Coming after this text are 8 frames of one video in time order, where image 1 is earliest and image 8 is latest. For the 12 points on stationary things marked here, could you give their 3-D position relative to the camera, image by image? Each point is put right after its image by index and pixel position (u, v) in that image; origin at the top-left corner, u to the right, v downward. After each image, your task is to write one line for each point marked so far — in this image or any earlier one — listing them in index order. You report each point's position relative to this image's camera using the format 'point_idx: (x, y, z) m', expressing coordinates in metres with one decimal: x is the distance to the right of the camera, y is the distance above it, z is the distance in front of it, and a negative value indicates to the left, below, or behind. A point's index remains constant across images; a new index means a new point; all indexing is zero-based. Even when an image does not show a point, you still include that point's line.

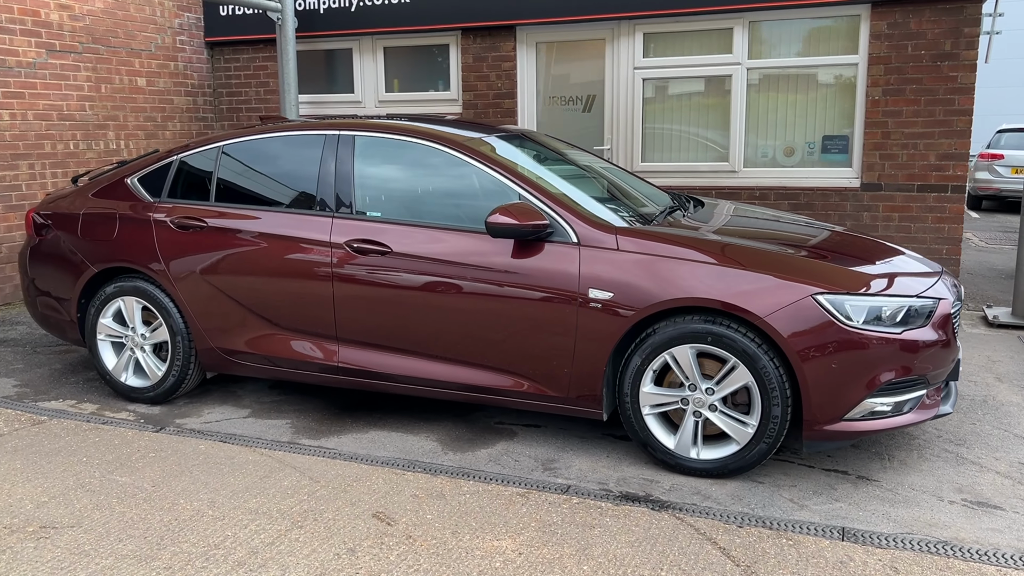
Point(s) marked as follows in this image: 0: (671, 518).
0: (+0.6, -0.8, +3.1) m
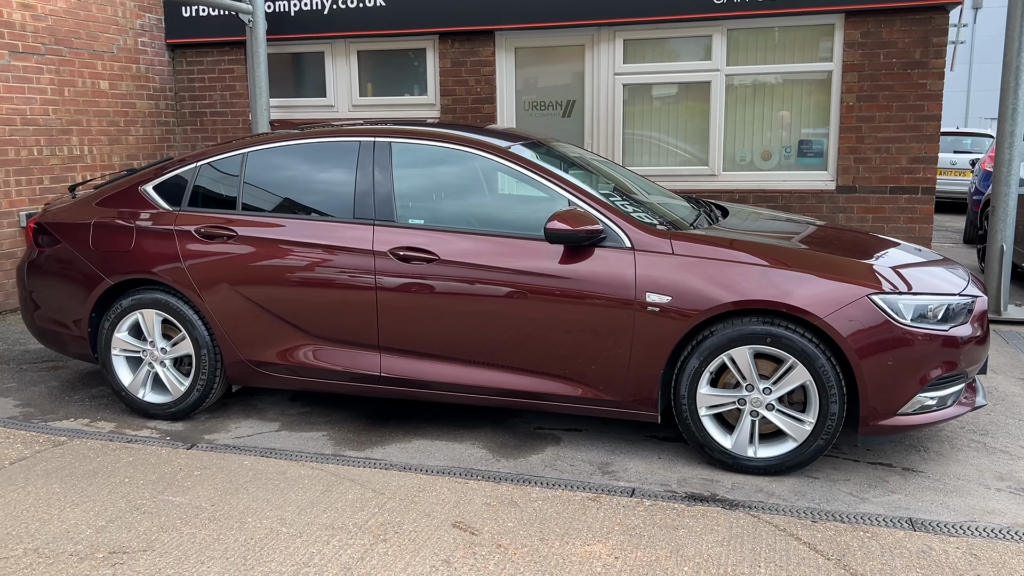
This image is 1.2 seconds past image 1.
0: (+0.9, -0.8, +3.2) m
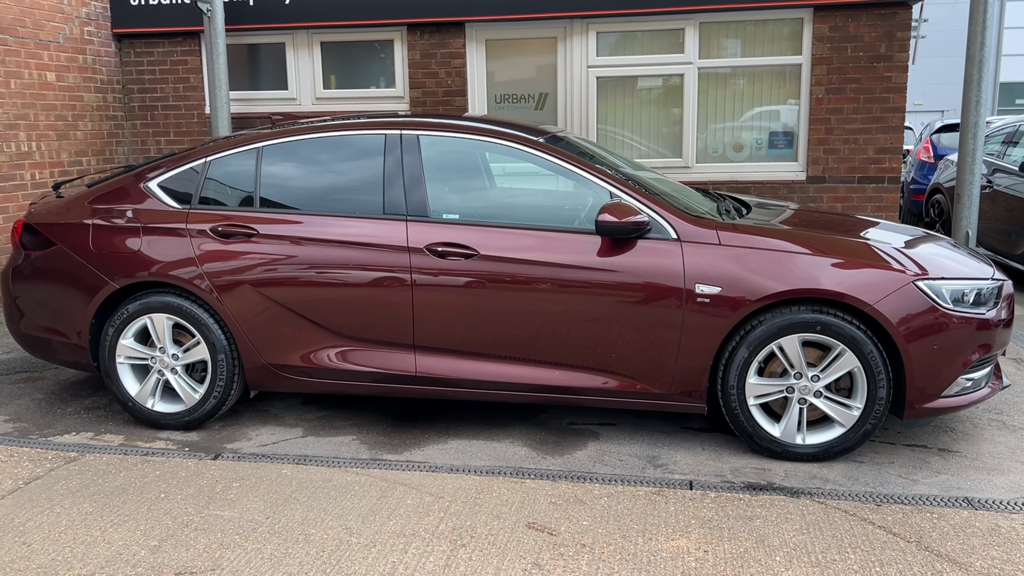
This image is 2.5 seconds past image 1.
0: (+1.1, -0.8, +3.2) m
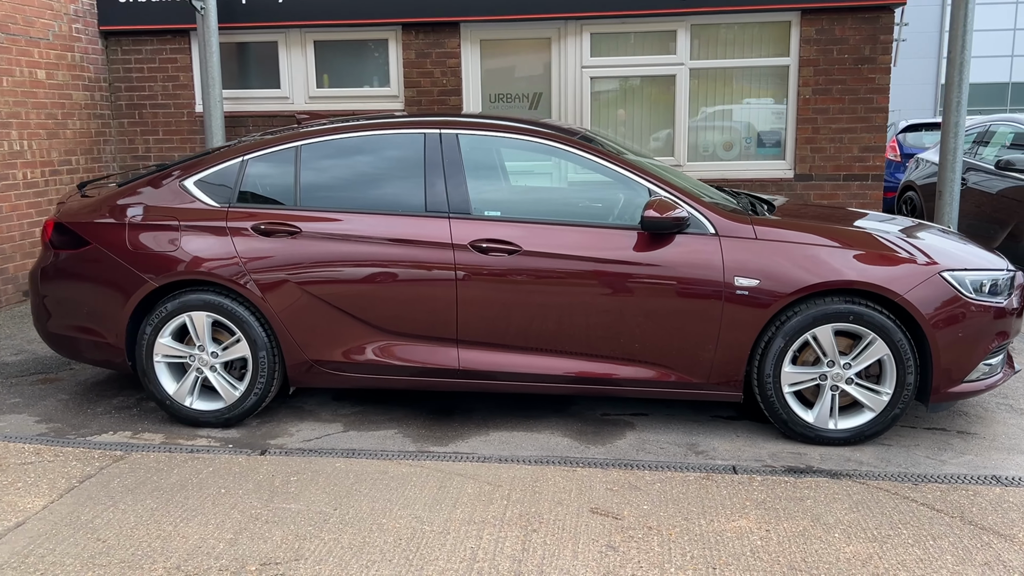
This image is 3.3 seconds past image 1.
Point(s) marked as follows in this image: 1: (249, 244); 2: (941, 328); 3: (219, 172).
0: (+1.4, -0.8, +3.4) m
1: (-1.2, +0.2, +4.0) m
2: (+1.8, -0.2, +3.7) m
3: (-1.4, +0.6, +4.2) m
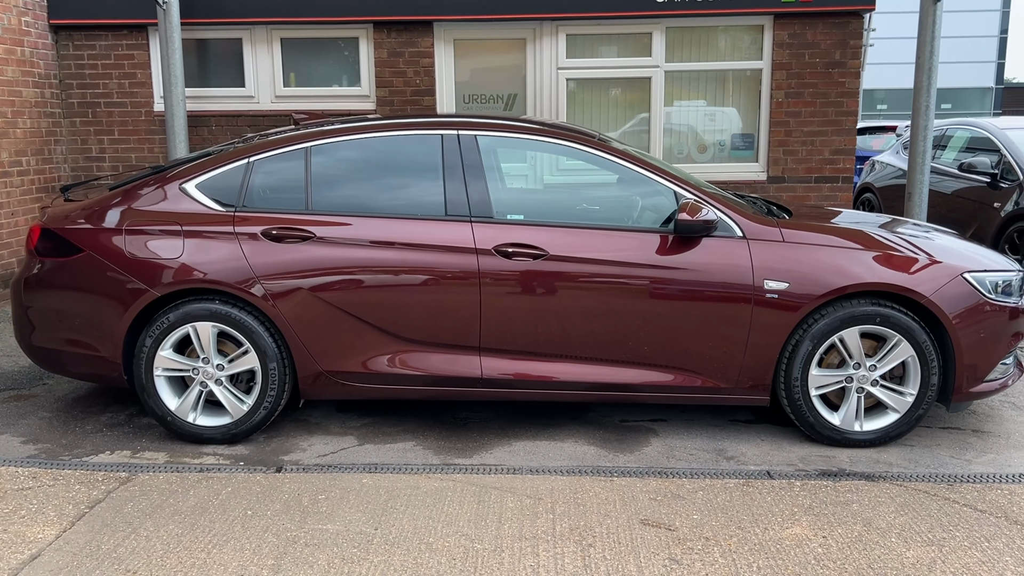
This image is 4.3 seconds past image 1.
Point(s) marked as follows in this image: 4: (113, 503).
0: (+1.5, -0.8, +3.4) m
1: (-1.1, +0.2, +3.8) m
2: (+1.9, -0.2, +3.7) m
3: (-1.3, +0.5, +3.9) m
4: (-1.5, -0.8, +3.3) m
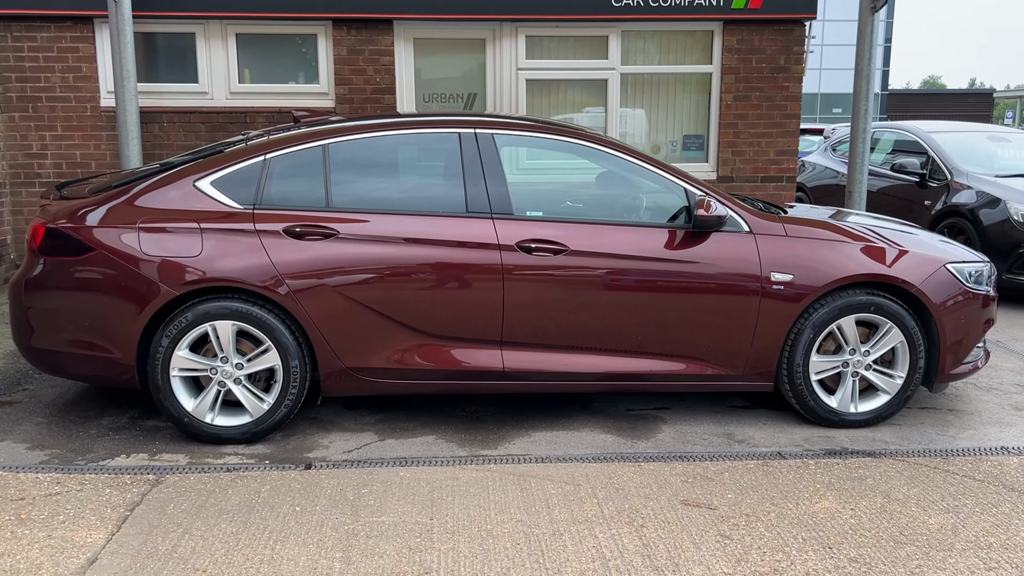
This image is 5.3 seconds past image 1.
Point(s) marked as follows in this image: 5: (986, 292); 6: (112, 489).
0: (+1.6, -0.7, +3.7) m
1: (-1.0, +0.2, +3.8) m
2: (+2.0, -0.1, +4.1) m
3: (-1.2, +0.5, +3.9) m
4: (-1.3, -0.8, +3.2) m
5: (+2.3, 0.0, +4.2) m
6: (-1.5, -0.8, +3.3) m
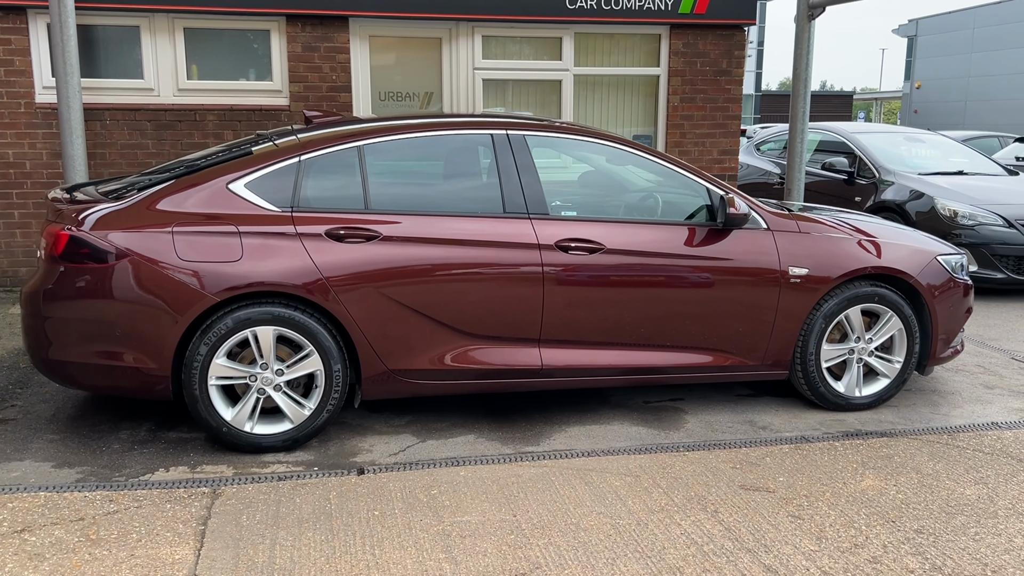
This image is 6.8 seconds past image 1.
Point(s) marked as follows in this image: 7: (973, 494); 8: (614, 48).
0: (+1.8, -0.7, +4.0) m
1: (-0.8, +0.2, +3.7) m
2: (+2.2, -0.1, +4.4) m
3: (-1.1, +0.5, +3.8) m
4: (-1.0, -0.8, +3.1) m
5: (+2.4, 0.0, +4.6) m
6: (-1.3, -0.8, +3.2) m
7: (+1.8, -0.8, +3.4) m
8: (+0.9, +2.3, +8.1) m
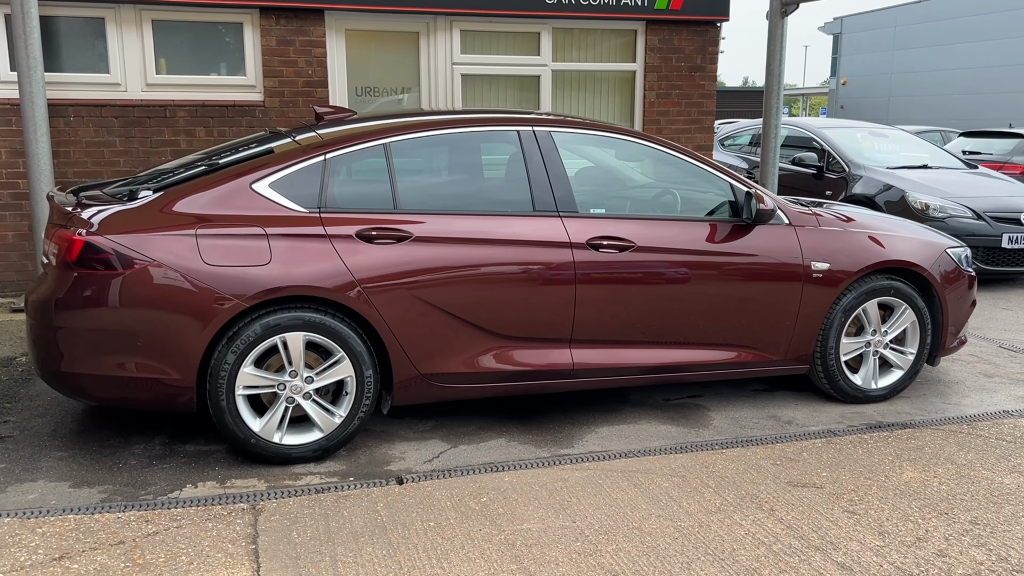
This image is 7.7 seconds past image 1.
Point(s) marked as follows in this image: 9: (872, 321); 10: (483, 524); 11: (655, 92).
0: (+2.0, -0.7, +4.1) m
1: (-0.7, +0.1, +3.6) m
2: (+2.3, 0.0, +4.5) m
3: (-0.9, +0.5, +3.6) m
4: (-0.8, -0.8, +2.9) m
5: (+2.5, +0.1, +4.7) m
6: (-1.0, -0.8, +3.0) m
7: (+2.0, -0.8, +3.5) m
8: (+0.7, +2.3, +8.1) m
9: (+1.8, -0.2, +4.4) m
10: (-0.1, -0.8, +3.0) m
11: (+1.4, +1.9, +8.2) m
